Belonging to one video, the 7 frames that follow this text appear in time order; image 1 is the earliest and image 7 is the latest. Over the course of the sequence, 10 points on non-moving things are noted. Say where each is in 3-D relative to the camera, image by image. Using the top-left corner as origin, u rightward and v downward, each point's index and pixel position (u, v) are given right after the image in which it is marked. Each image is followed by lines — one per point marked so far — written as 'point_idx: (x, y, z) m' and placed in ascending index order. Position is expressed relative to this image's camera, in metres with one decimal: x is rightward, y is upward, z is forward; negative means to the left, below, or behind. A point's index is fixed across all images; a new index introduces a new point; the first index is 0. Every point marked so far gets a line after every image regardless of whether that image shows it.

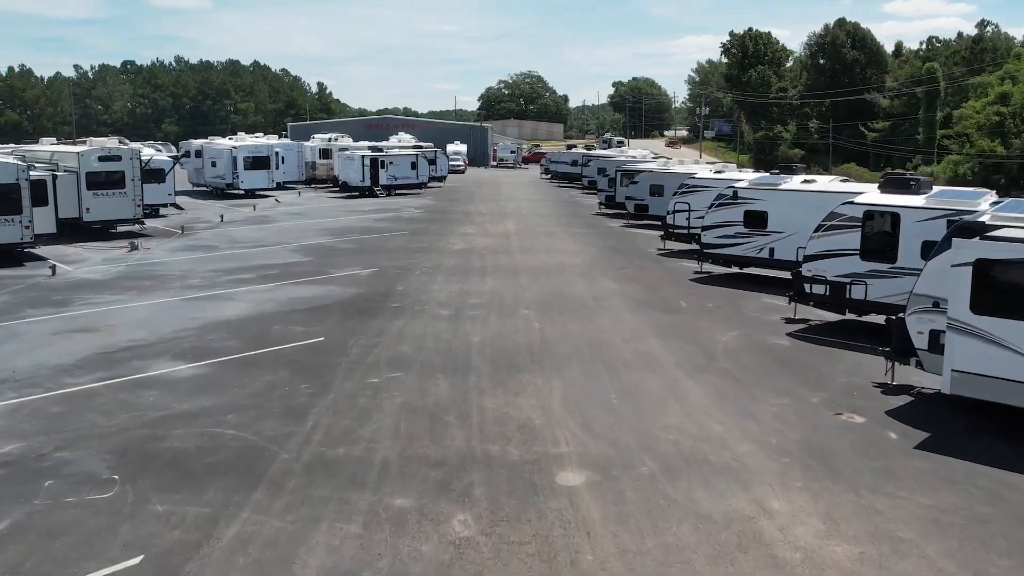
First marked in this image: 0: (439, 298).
0: (-1.4, -0.2, +19.3) m
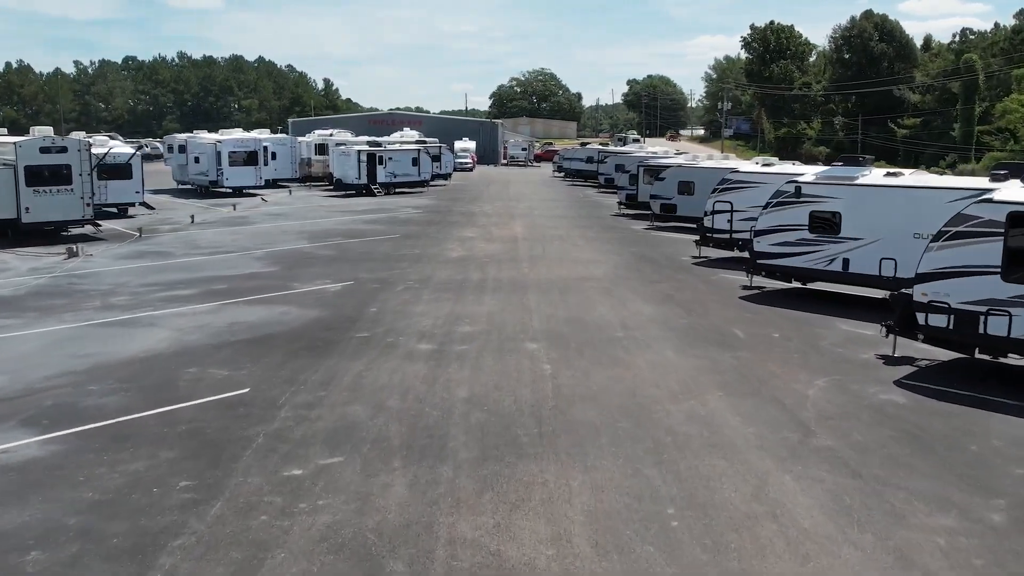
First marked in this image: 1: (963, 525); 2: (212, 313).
0: (-1.3, -0.5, +14.9) m
1: (+3.2, -1.7, +7.2) m
2: (-4.7, -0.4, +15.8) m
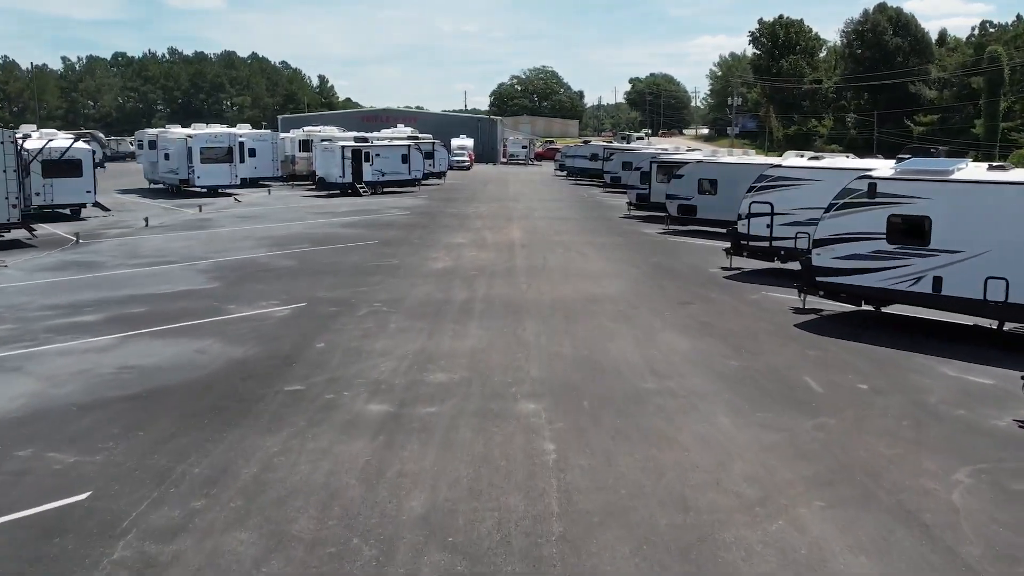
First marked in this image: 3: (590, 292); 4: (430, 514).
0: (-1.5, -0.9, +11.0) m
1: (+3.1, -2.0, +3.3) m
2: (-4.8, -0.8, +12.0) m
3: (+1.3, -0.1, +16.5) m
4: (-0.5, -1.5, +6.6) m
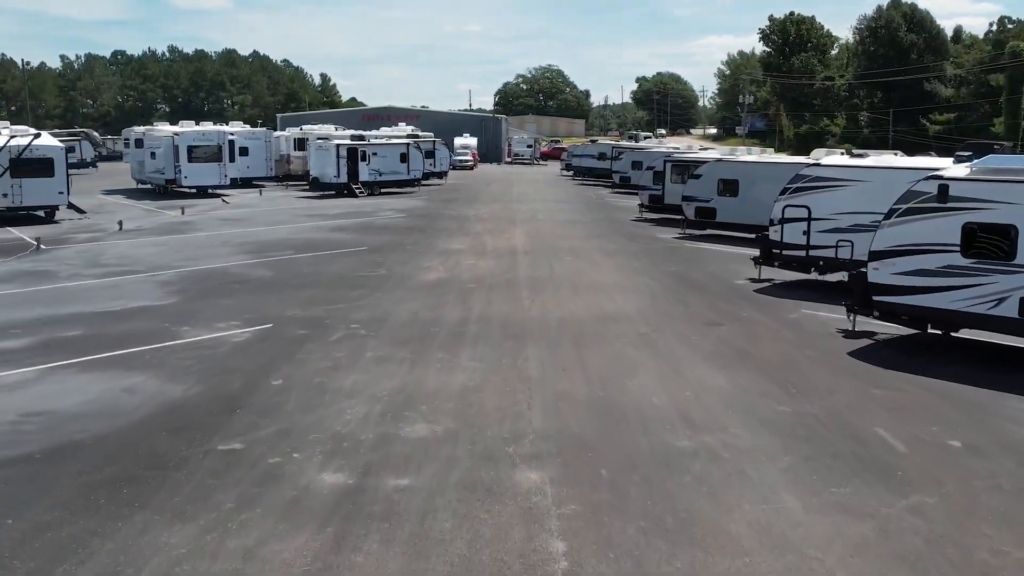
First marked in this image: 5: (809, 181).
0: (-1.5, -1.1, +8.8) m
1: (+3.0, -2.3, +1.1) m
2: (-4.8, -1.0, +9.8) m
3: (+1.3, -0.3, +14.3) m
4: (-0.6, -1.8, +4.4) m
5: (+4.8, +1.7, +16.3) m
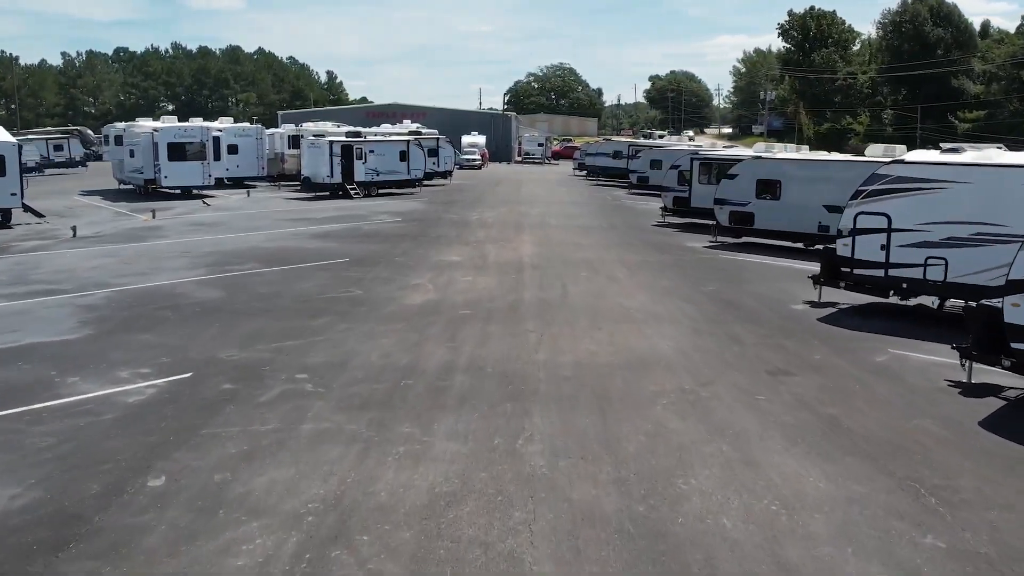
0: (-1.5, -1.5, +5.5) m
1: (+2.9, -2.7, -2.3) m
2: (-4.9, -1.4, +6.5) m
3: (+1.3, -0.7, +10.9) m
4: (-0.7, -2.1, +1.1) m
5: (+4.8, +1.4, +12.9) m
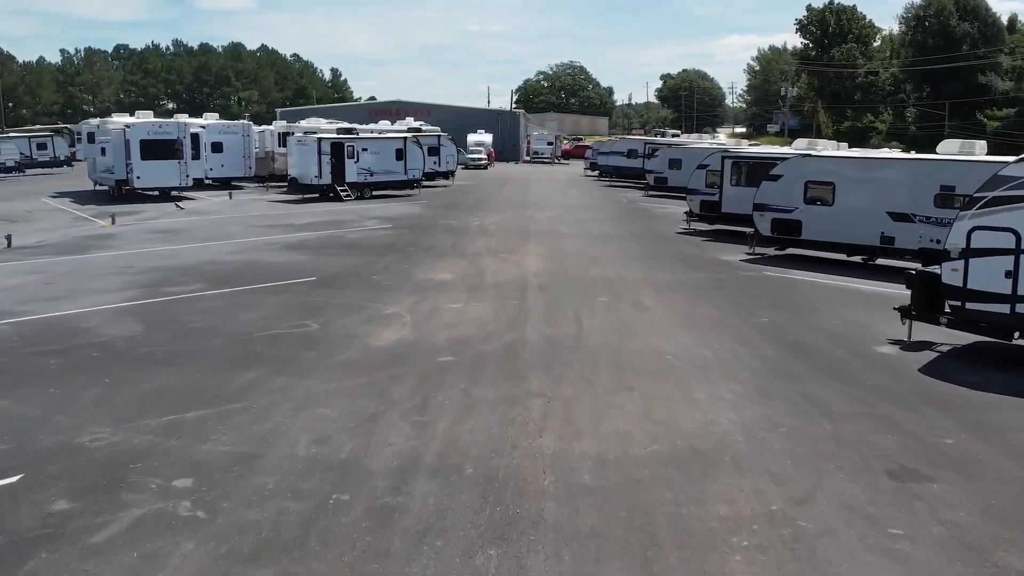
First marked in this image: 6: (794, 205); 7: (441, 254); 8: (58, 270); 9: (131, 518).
0: (-1.6, -1.9, +2.2) m
1: (+2.7, -3.1, -5.6) m
2: (-5.0, -1.7, +3.2) m
3: (+1.3, -1.1, +7.6) m
4: (-0.8, -2.5, -2.2) m
5: (+4.8, +1.0, +9.5) m
6: (+5.2, +1.6, +18.8) m
7: (-1.4, +0.6, +19.1) m
8: (-7.8, +0.3, +17.4) m
9: (-2.2, -1.3, +5.8) m
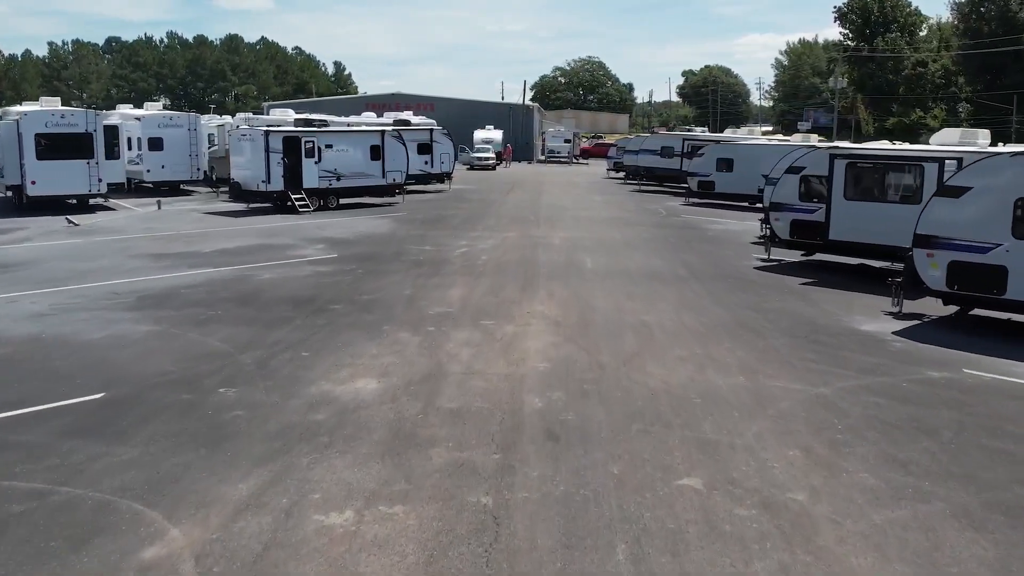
0: (-2.0, -2.9, -5.6) m
1: (+2.2, -4.1, -13.5) m
2: (-5.3, -2.8, -4.5) m
3: (+1.0, -2.1, -0.3) m
4: (-1.3, -3.5, -10.0) m
5: (+4.6, -0.1, +1.6) m
6: (+5.1, +0.5, +10.9) m
7: (-1.4, -0.4, +11.3) m
8: (-7.9, -0.7, +9.6) m
9: (-2.5, -2.4, -2.0) m
